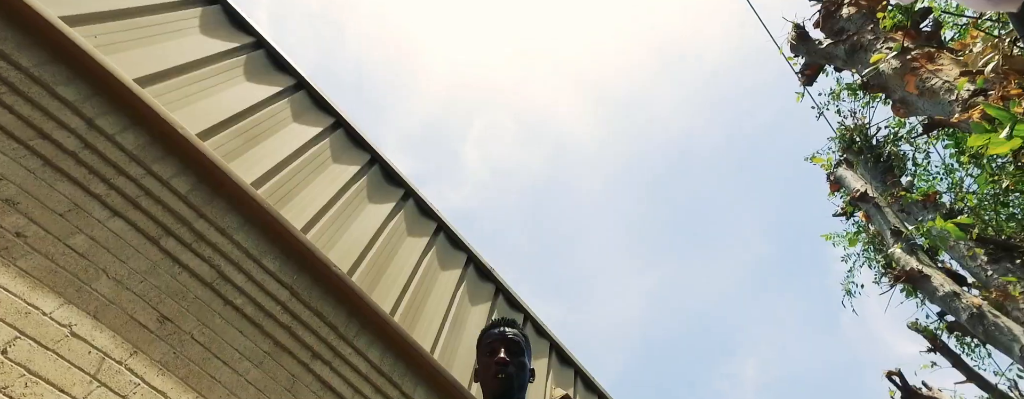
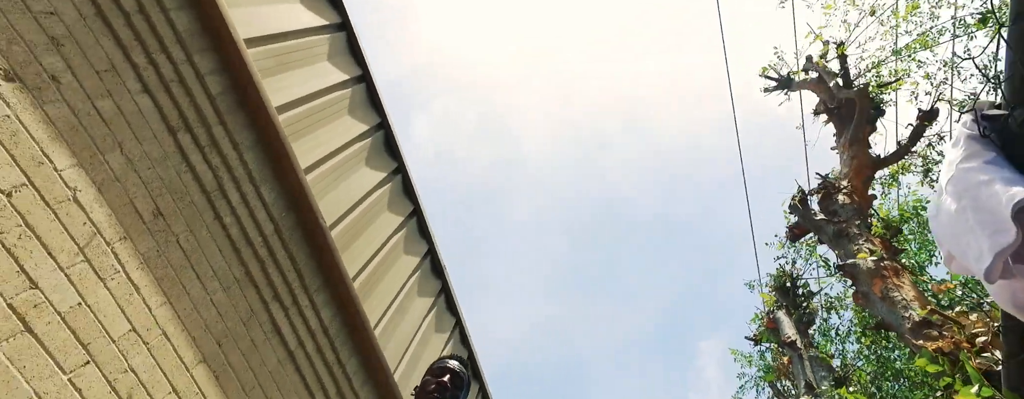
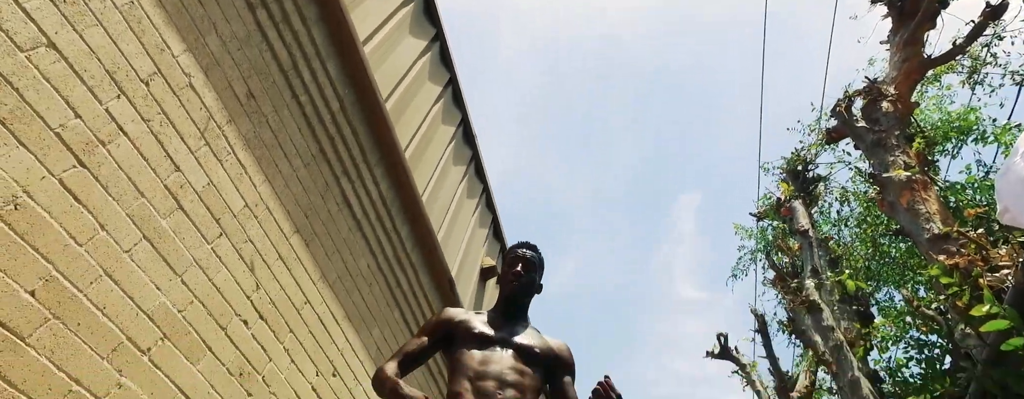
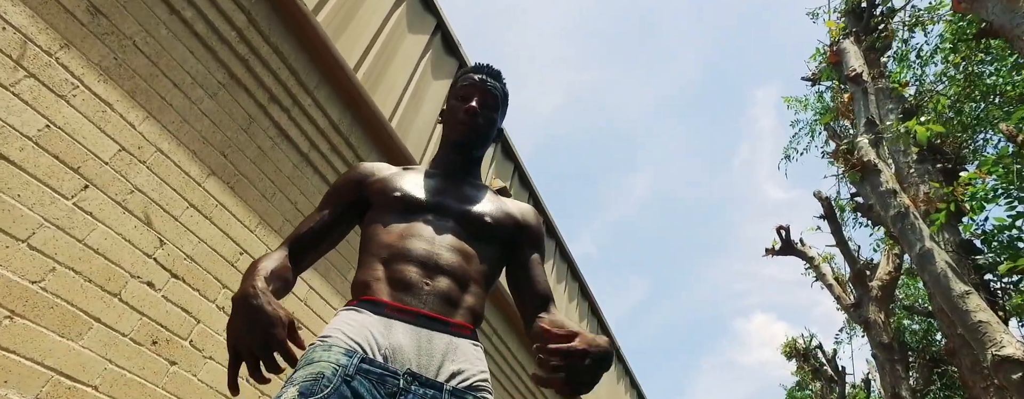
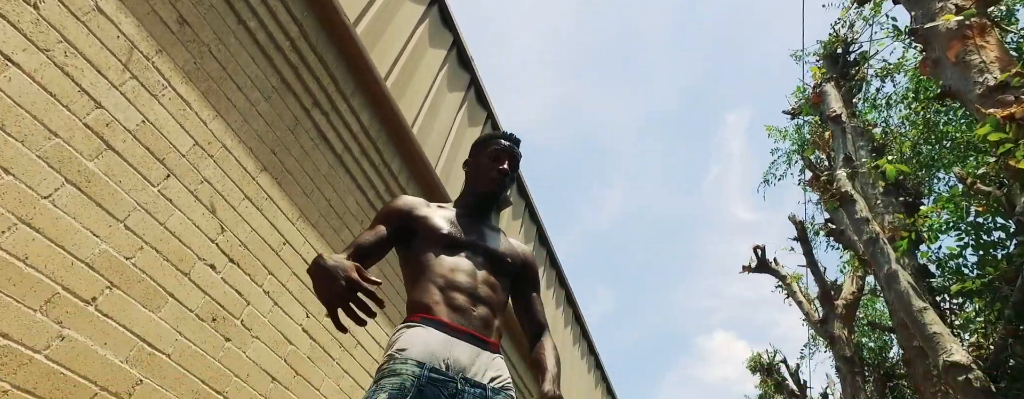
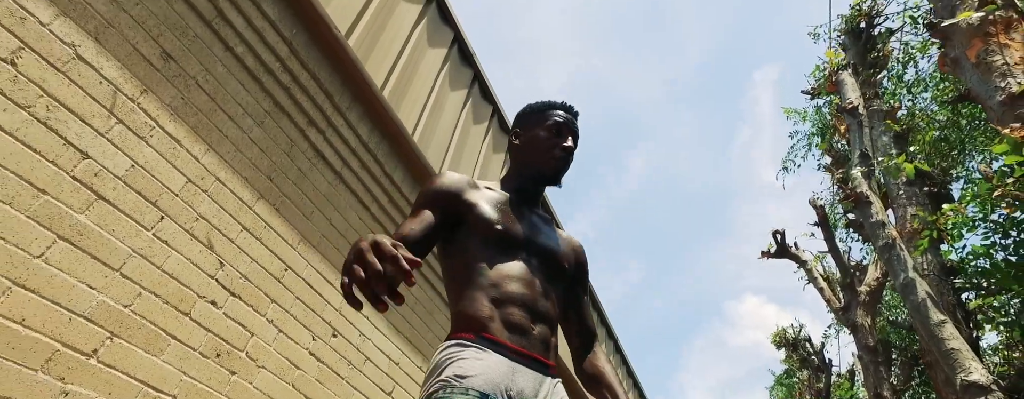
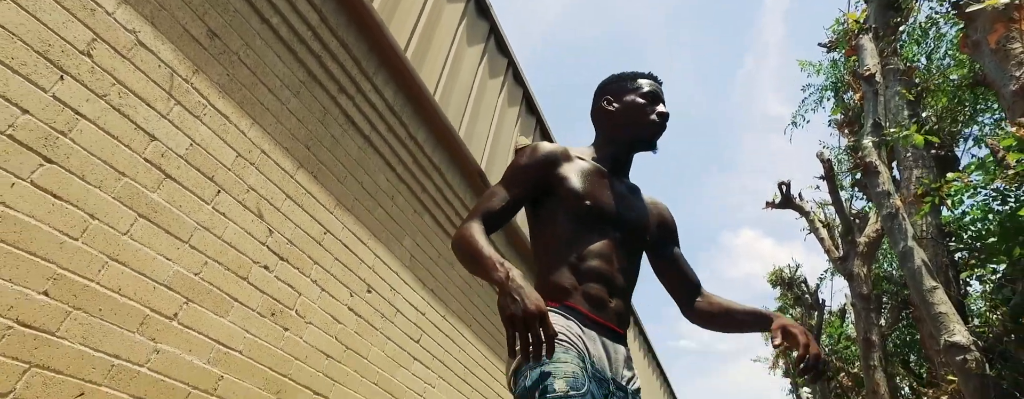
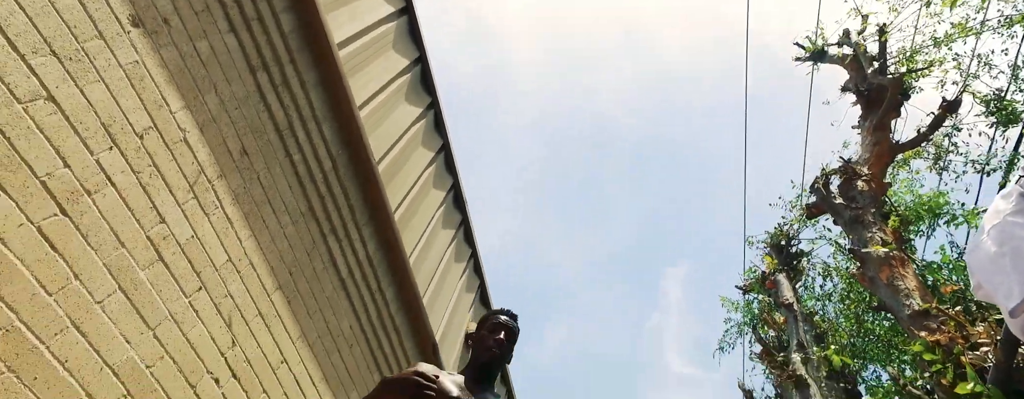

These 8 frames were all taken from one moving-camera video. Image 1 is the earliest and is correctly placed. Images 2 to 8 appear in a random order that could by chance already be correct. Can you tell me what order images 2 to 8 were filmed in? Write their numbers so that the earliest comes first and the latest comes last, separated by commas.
2, 8, 3, 5, 4, 6, 7
